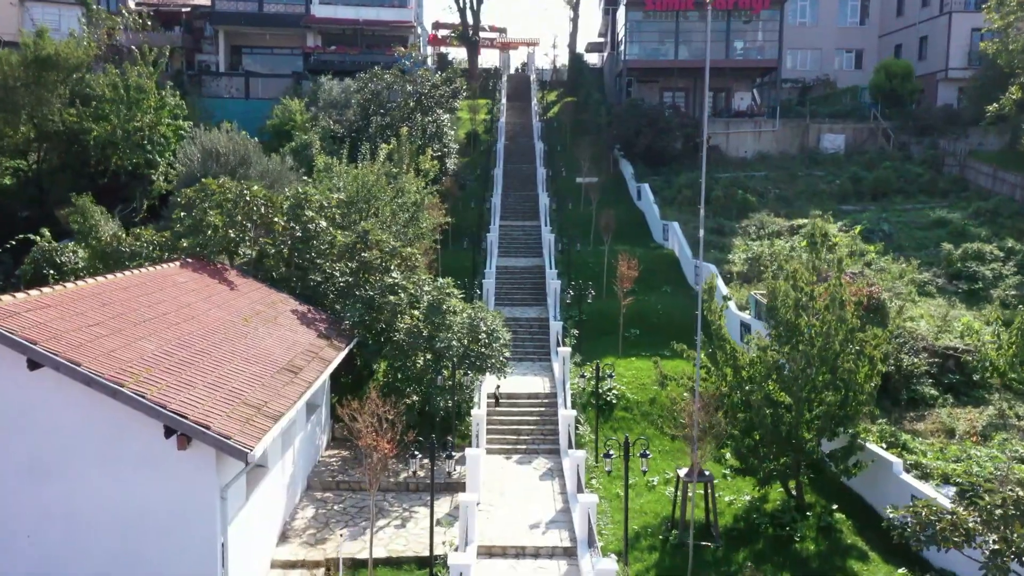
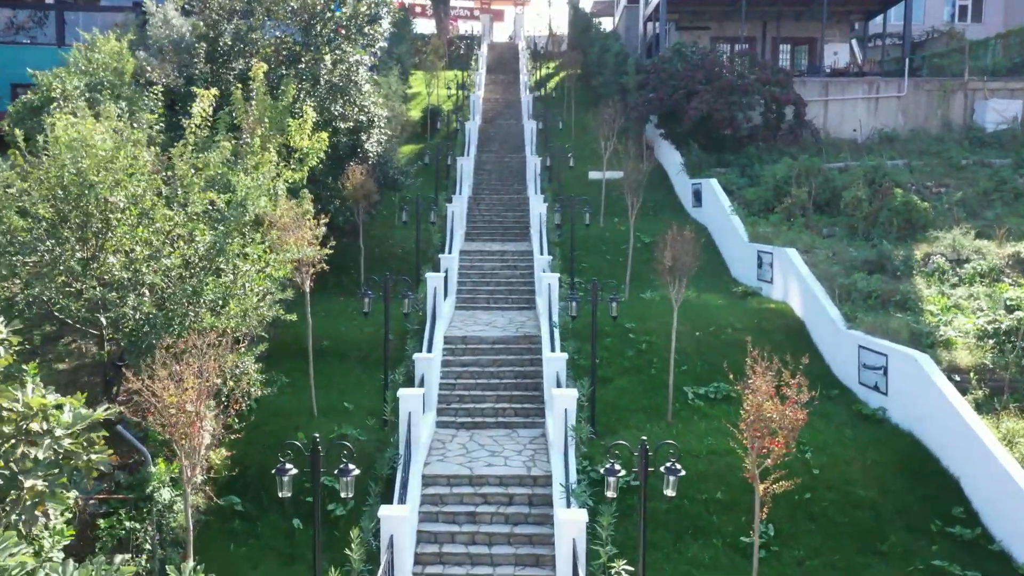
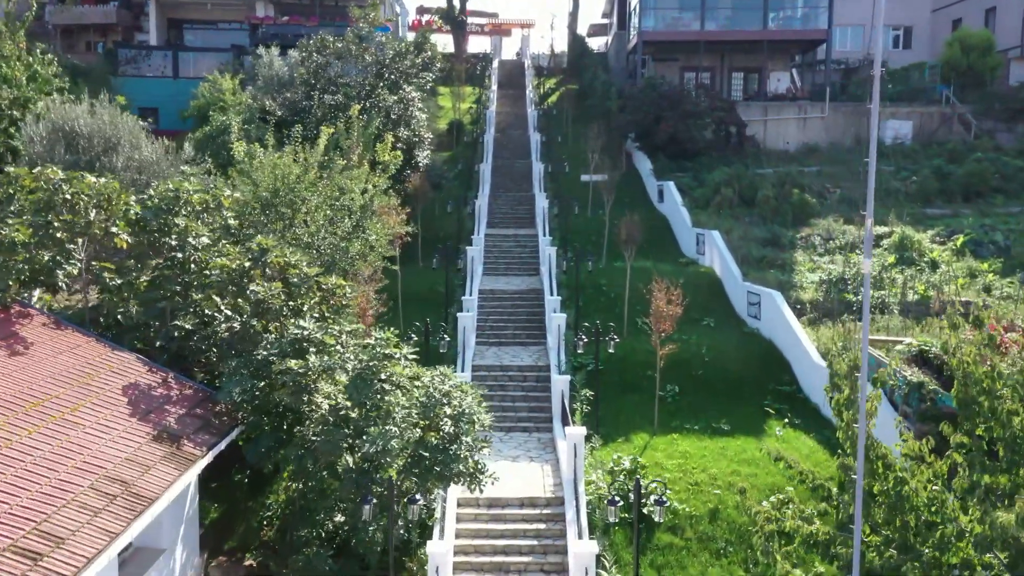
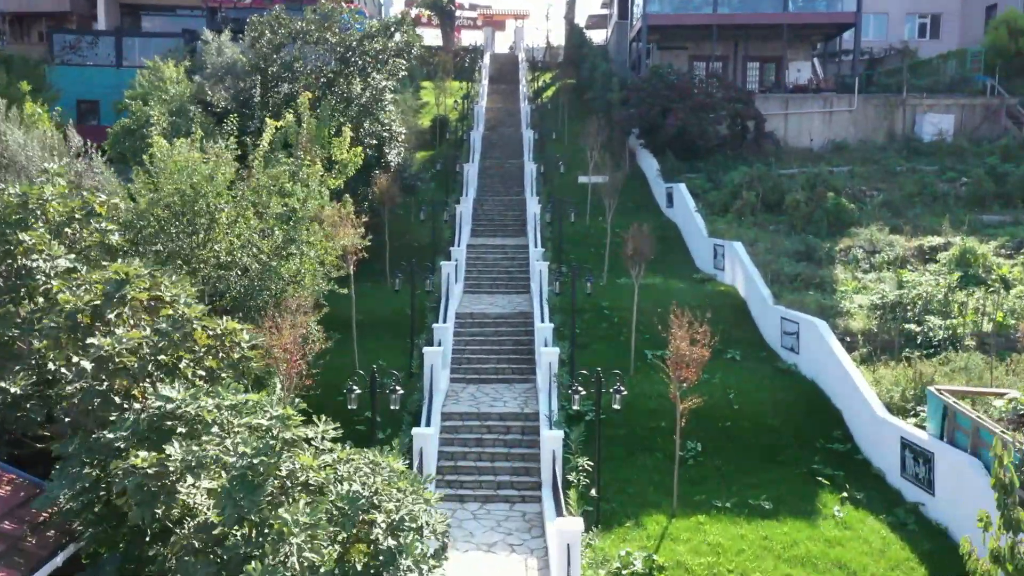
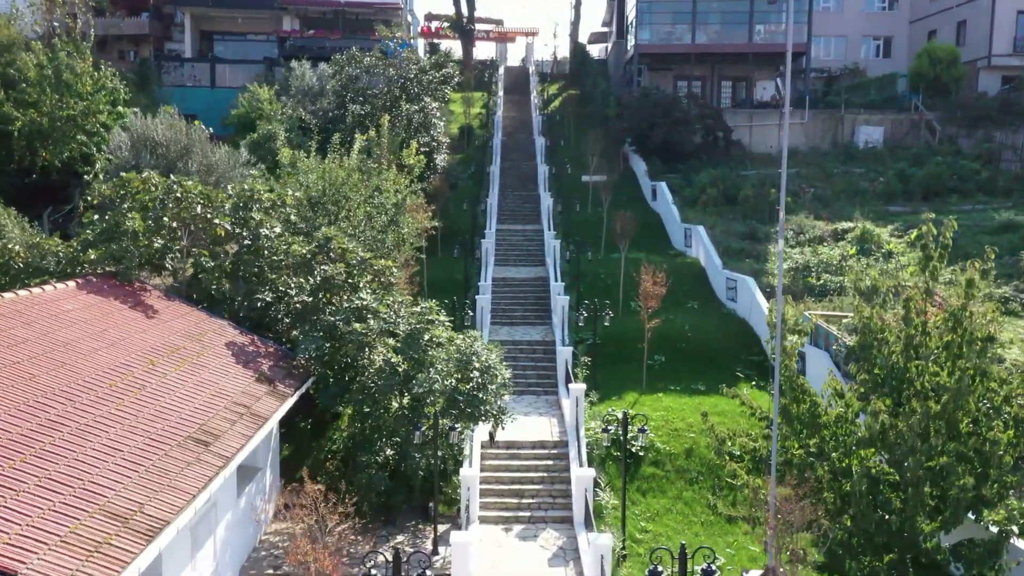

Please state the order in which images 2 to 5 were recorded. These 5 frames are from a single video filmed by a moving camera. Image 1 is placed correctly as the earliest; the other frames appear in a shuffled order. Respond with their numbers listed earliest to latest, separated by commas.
5, 3, 4, 2
